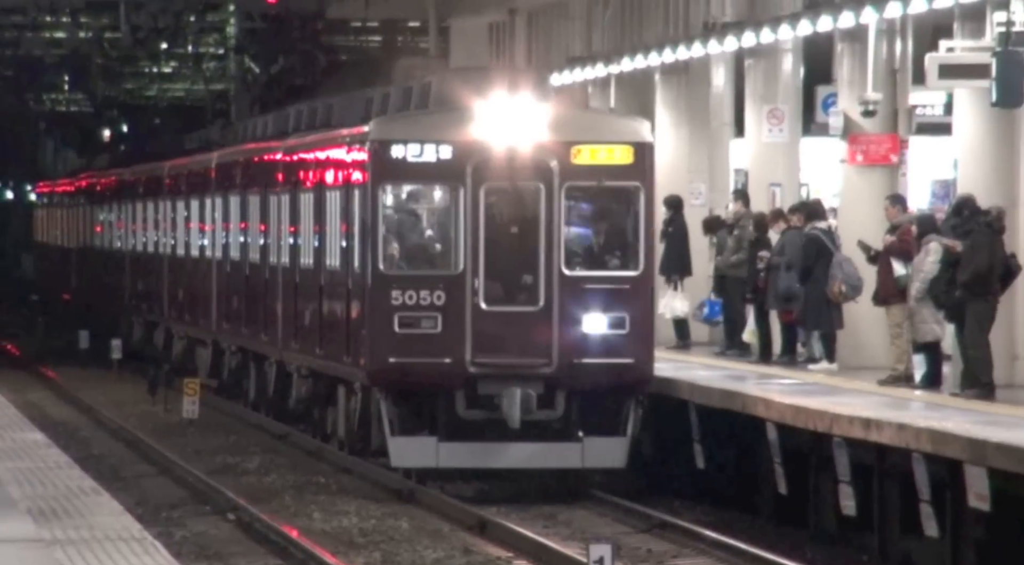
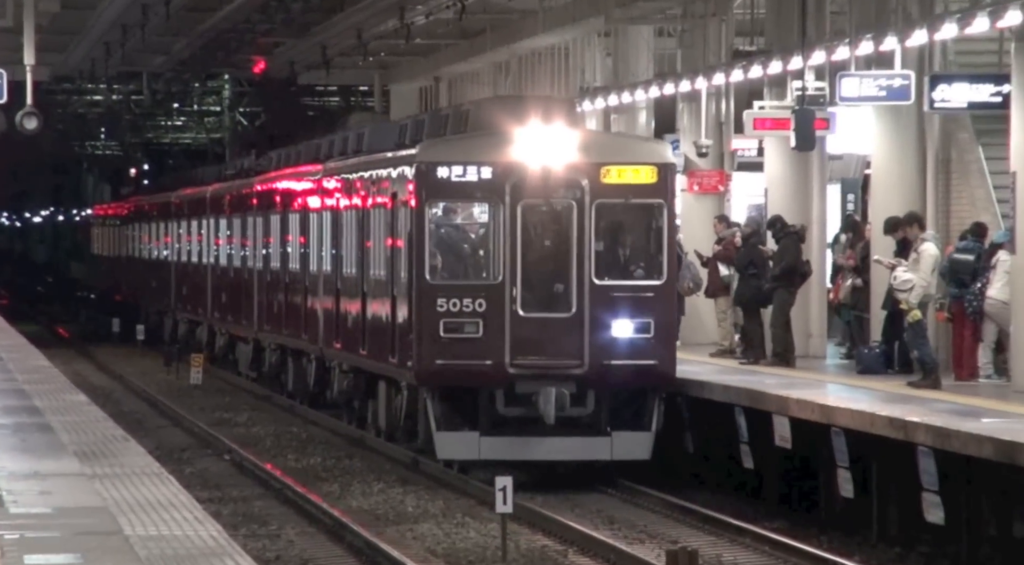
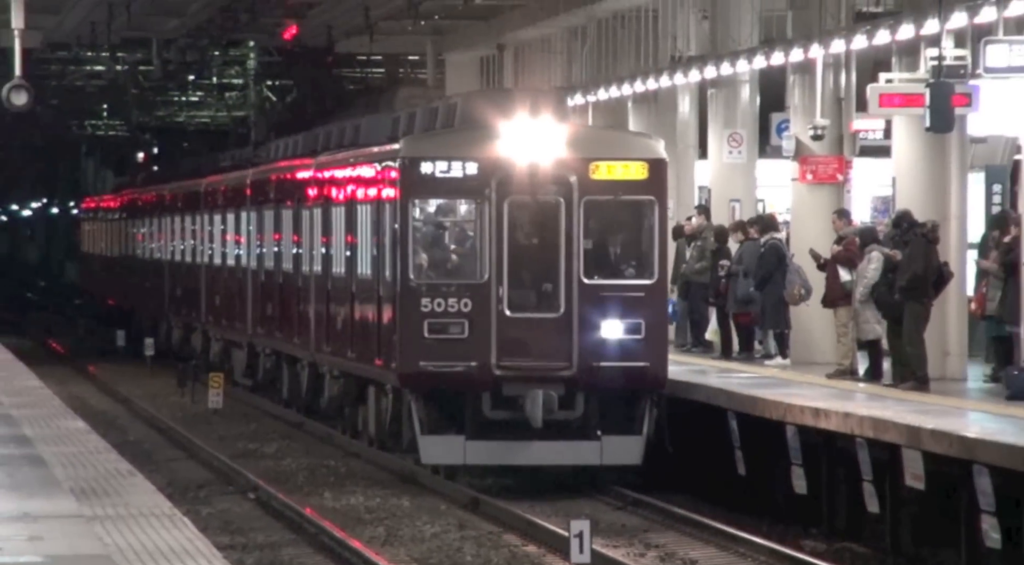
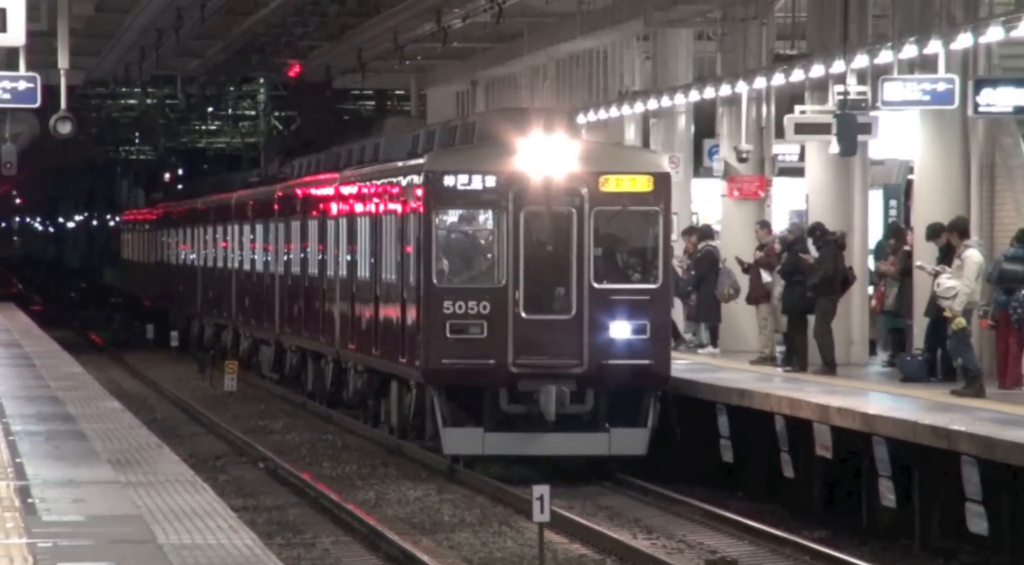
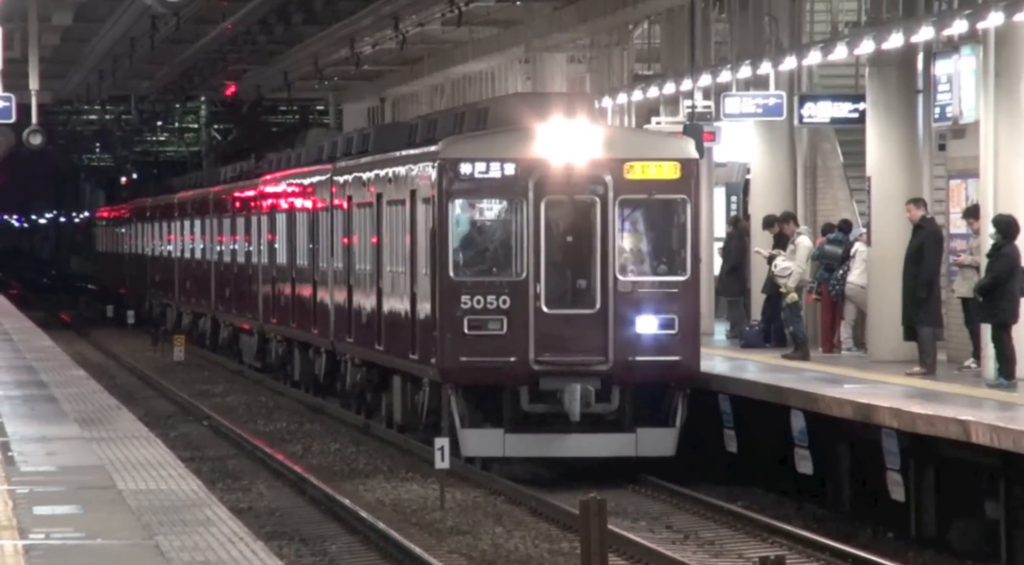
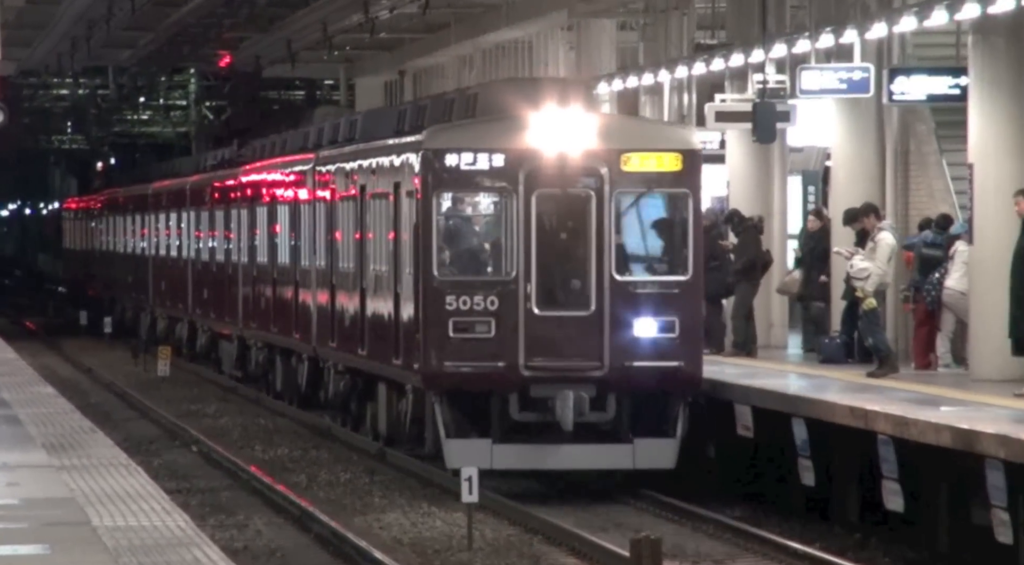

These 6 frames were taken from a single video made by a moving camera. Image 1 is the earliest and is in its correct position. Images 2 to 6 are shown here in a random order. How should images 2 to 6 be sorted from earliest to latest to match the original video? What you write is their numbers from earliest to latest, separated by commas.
3, 4, 2, 6, 5
